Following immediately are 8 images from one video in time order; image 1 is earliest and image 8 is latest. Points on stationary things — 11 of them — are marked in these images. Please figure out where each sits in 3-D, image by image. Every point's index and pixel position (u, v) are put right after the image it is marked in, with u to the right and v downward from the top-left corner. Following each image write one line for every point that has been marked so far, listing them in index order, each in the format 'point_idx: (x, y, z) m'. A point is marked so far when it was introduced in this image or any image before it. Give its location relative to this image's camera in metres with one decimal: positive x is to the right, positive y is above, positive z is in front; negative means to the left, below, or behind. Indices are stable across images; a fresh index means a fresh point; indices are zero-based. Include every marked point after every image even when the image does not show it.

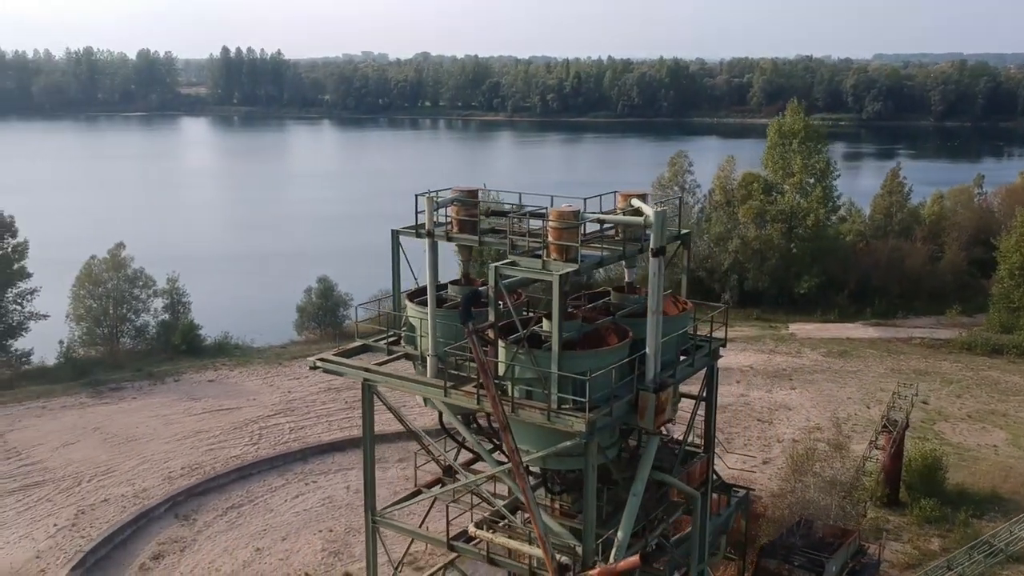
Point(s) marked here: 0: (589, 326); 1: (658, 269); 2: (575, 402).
0: (+0.9, -0.5, +11.9) m
1: (+1.6, +0.2, +11.3) m
2: (+0.7, -1.2, +10.8) m
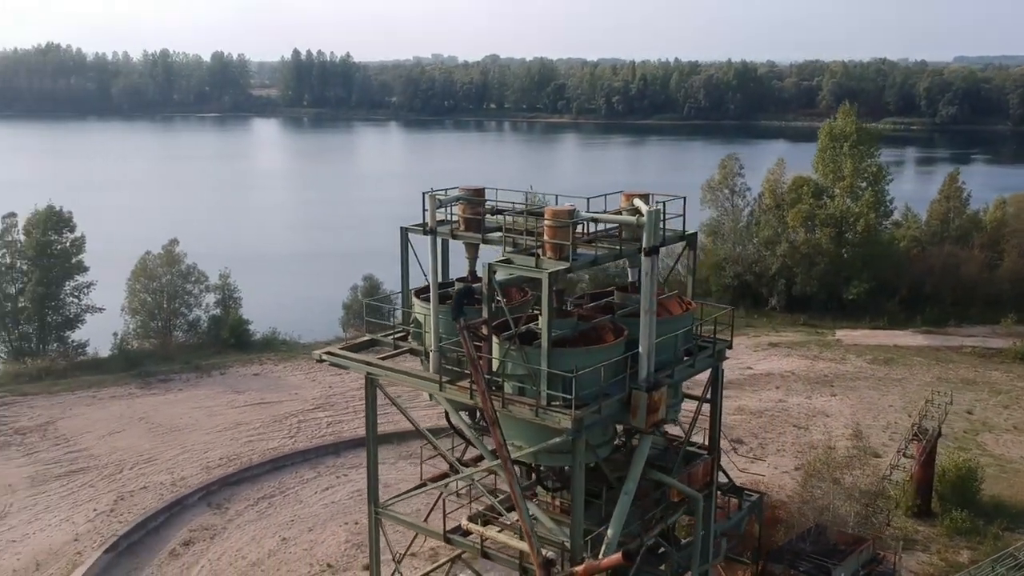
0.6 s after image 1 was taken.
0: (+0.9, -0.4, +12.0) m
1: (+1.5, +0.2, +11.4) m
2: (+0.5, -1.2, +10.9) m
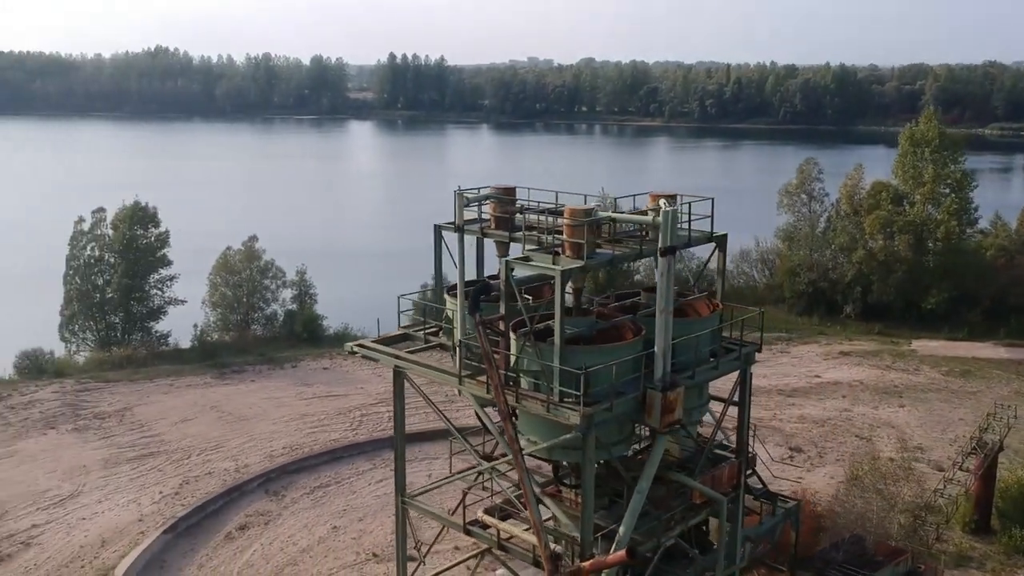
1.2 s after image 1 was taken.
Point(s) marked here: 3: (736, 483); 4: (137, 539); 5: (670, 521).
0: (+1.1, -0.4, +12.1) m
1: (+1.7, +0.2, +11.4) m
2: (+0.7, -1.2, +11.0) m
3: (+3.0, -2.6, +13.6) m
4: (-7.5, -5.0, +19.9) m
5: (+2.0, -3.0, +12.7) m
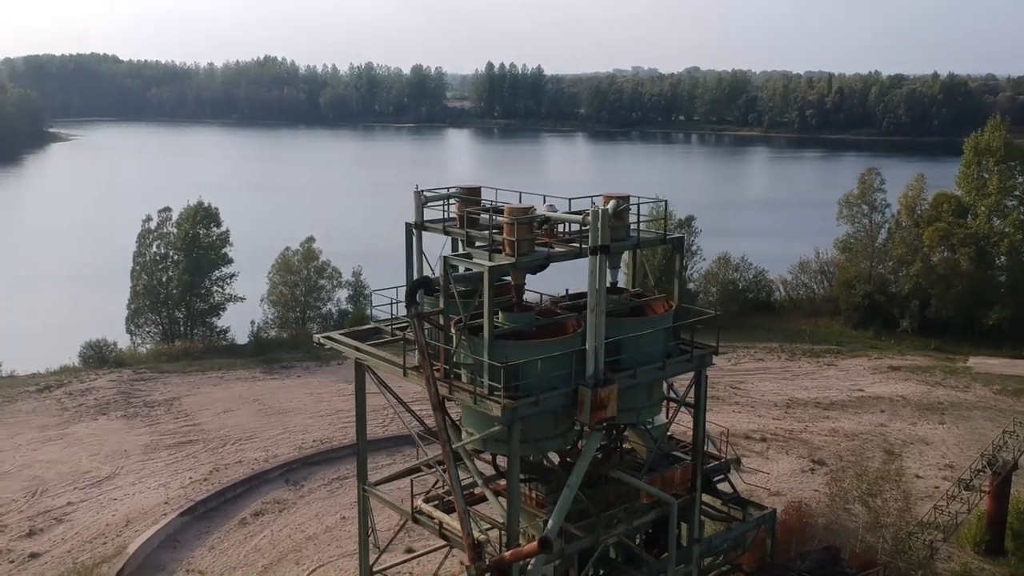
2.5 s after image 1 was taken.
0: (+0.4, -0.4, +12.3) m
1: (+1.0, +0.2, +11.6) m
2: (-0.1, -1.1, +11.3) m
3: (+2.4, -2.7, +13.6) m
4: (-7.4, -4.8, +20.9) m
5: (+1.3, -3.0, +12.8) m
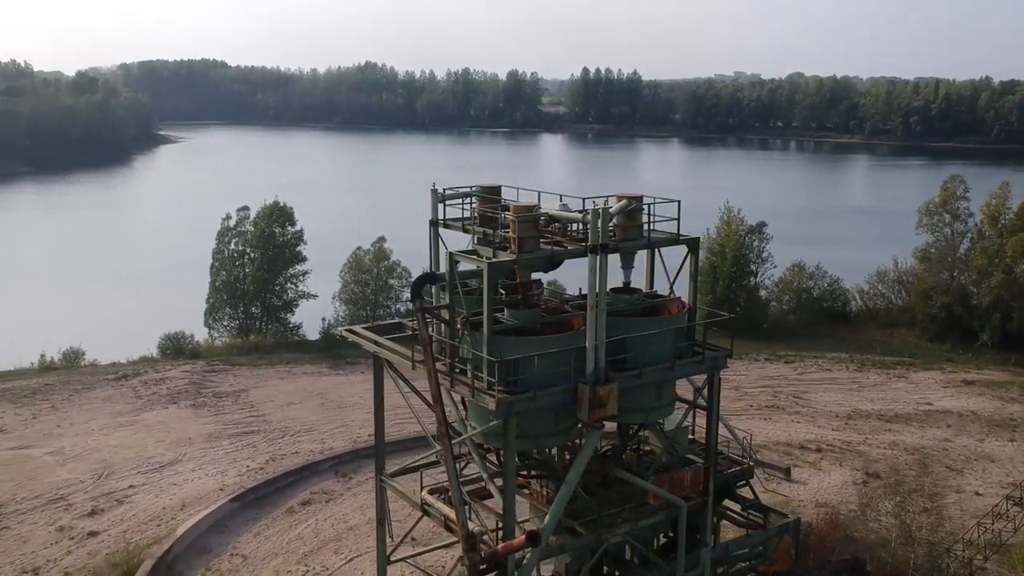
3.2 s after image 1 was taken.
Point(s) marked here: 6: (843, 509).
0: (+0.5, -0.4, +12.4) m
1: (+1.0, +0.2, +11.6) m
2: (-0.2, -1.1, +11.5) m
3: (+2.6, -2.7, +13.5) m
4: (-6.6, -4.7, +21.7) m
5: (+1.4, -3.0, +12.8) m
6: (+6.3, -4.2, +18.9) m
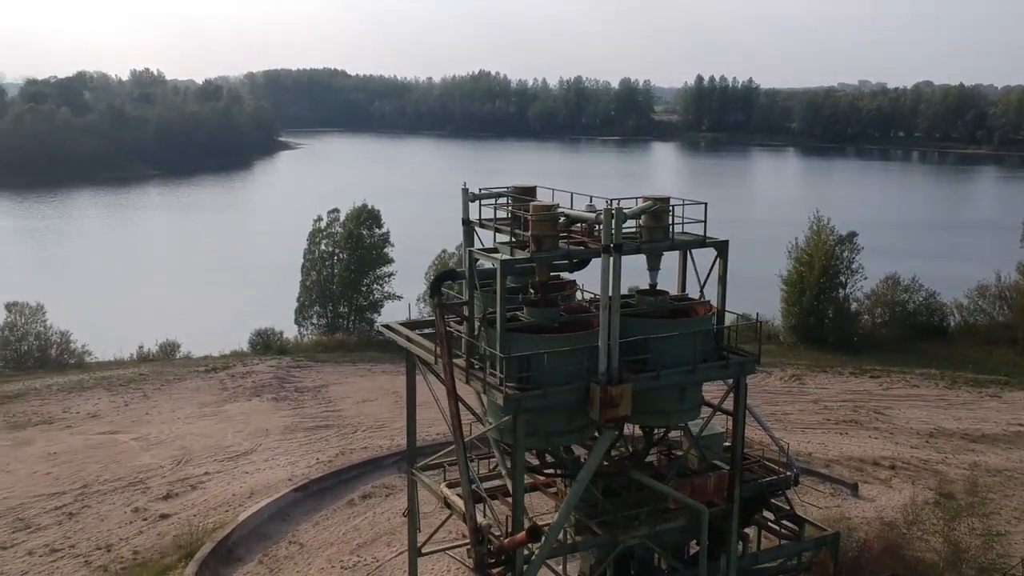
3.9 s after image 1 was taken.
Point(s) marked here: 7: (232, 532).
0: (+0.8, -0.4, +12.5) m
1: (+1.2, +0.2, +11.6) m
2: (0.0, -1.1, +11.6) m
3: (+2.9, -2.8, +13.3) m
4: (-5.3, -4.6, +22.5) m
5: (+1.6, -3.0, +12.7) m
6: (+7.2, -4.4, +18.2) m
7: (-5.6, -4.9, +19.9) m
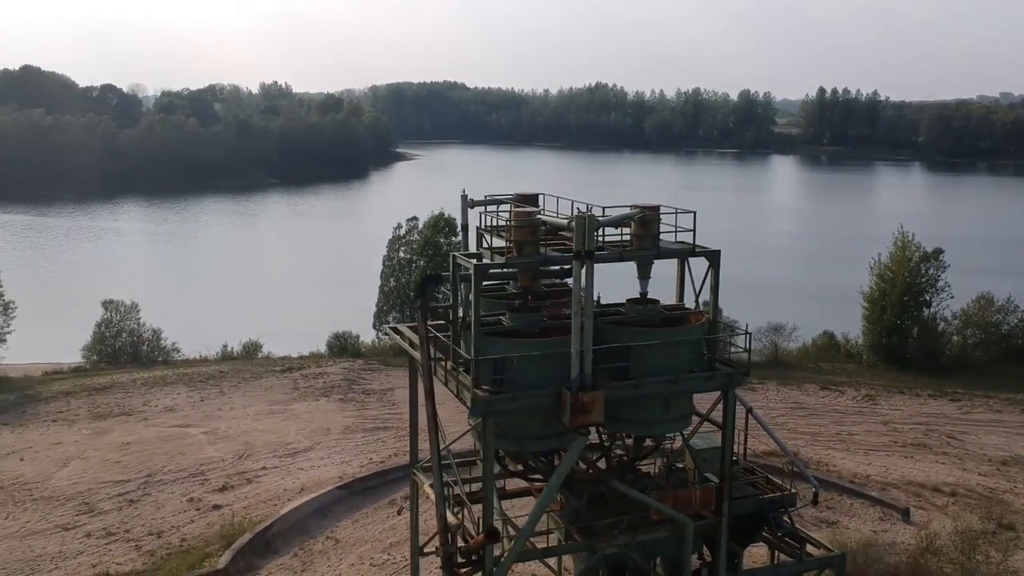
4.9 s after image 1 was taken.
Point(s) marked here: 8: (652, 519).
0: (+0.6, -0.5, +12.5) m
1: (+0.9, +0.2, +11.7) m
2: (-0.4, -1.1, +11.8) m
3: (+2.7, -2.9, +13.1) m
4: (-4.4, -4.7, +23.2) m
5: (+1.3, -3.1, +12.7) m
6: (+7.5, -4.7, +17.4) m
7: (-5.0, -4.9, +20.7) m
8: (+1.8, -3.0, +12.9) m
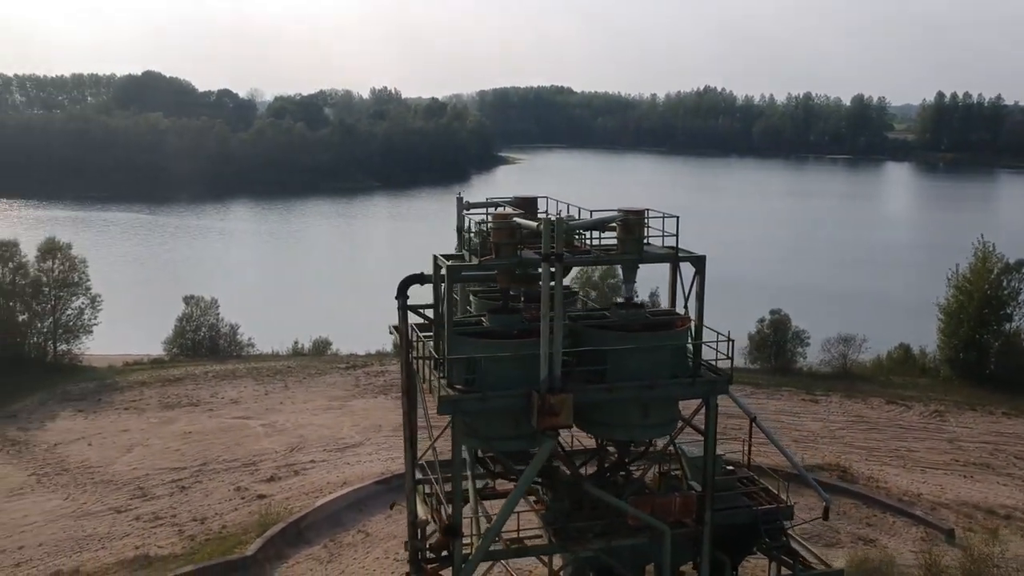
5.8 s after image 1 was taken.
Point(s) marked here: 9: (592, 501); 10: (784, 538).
0: (+0.3, -0.5, +12.6) m
1: (+0.5, +0.1, +11.7) m
2: (-0.7, -1.1, +11.9) m
3: (+2.4, -3.0, +12.9) m
4: (-3.6, -4.7, +23.7) m
5: (+1.0, -3.1, +12.6) m
6: (+7.6, -4.9, +16.7) m
7: (-4.4, -4.9, +21.3) m
8: (+1.6, -3.0, +12.8) m
9: (+1.2, -2.8, +13.3) m
10: (+4.0, -3.6, +14.1) m
